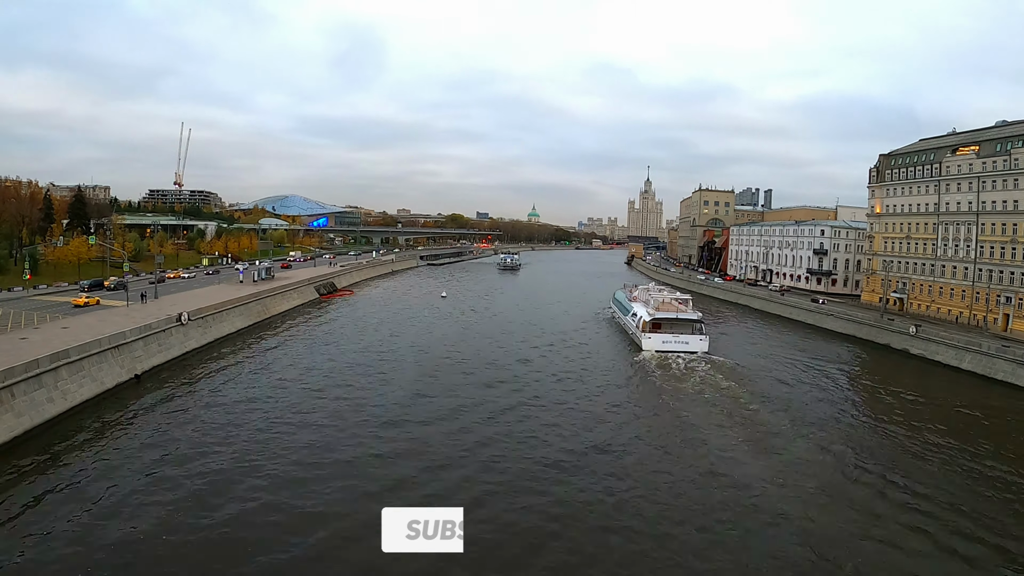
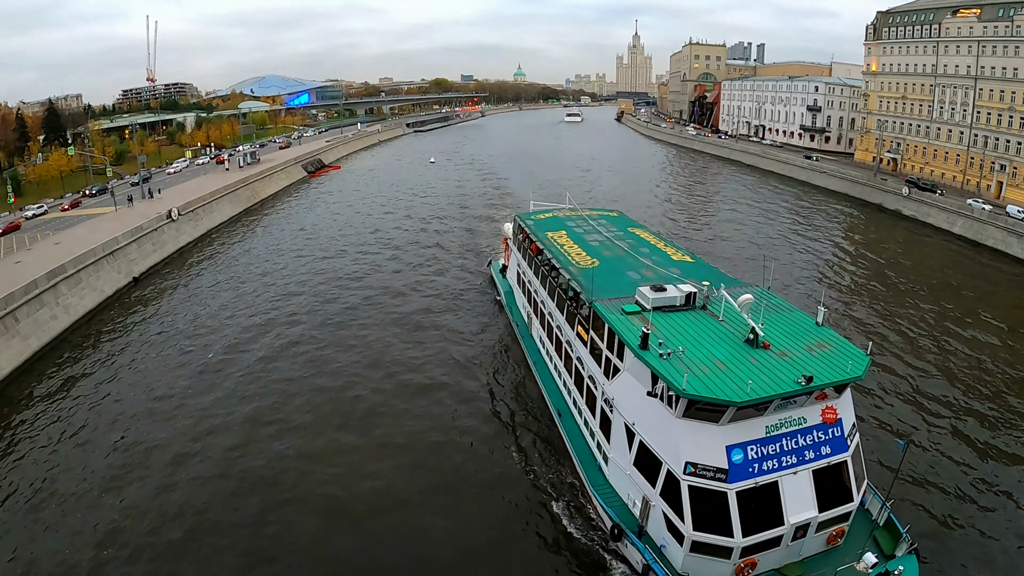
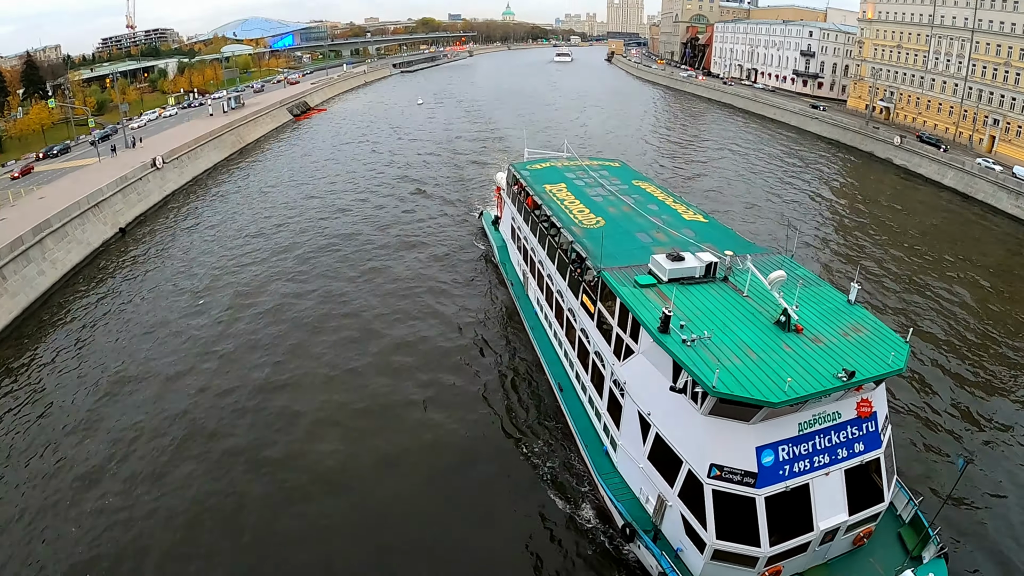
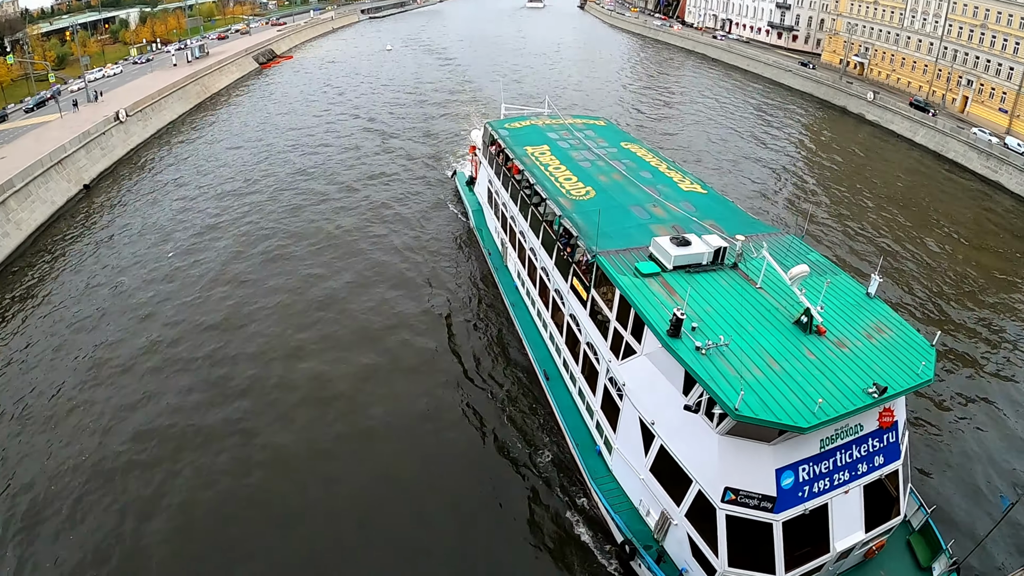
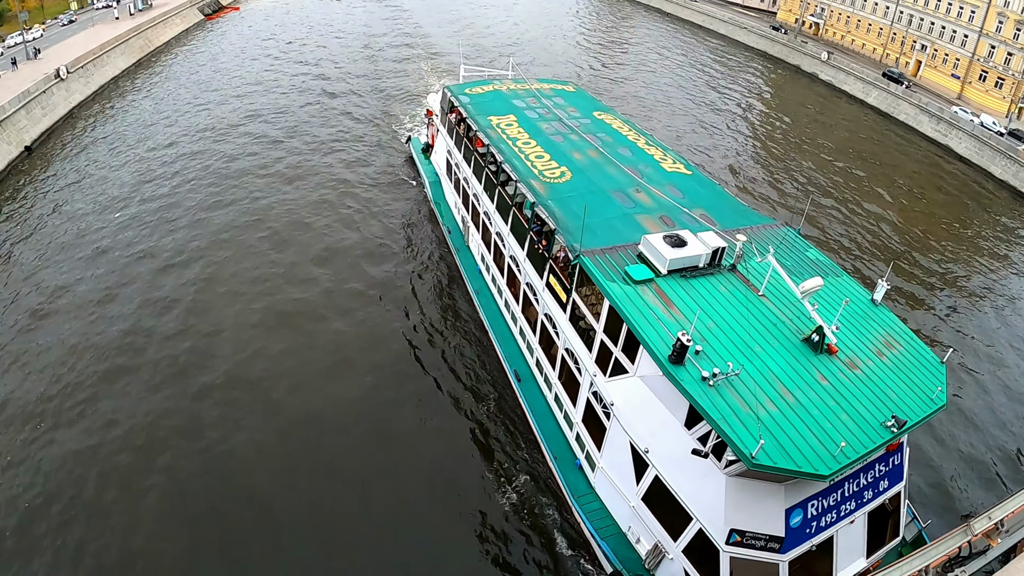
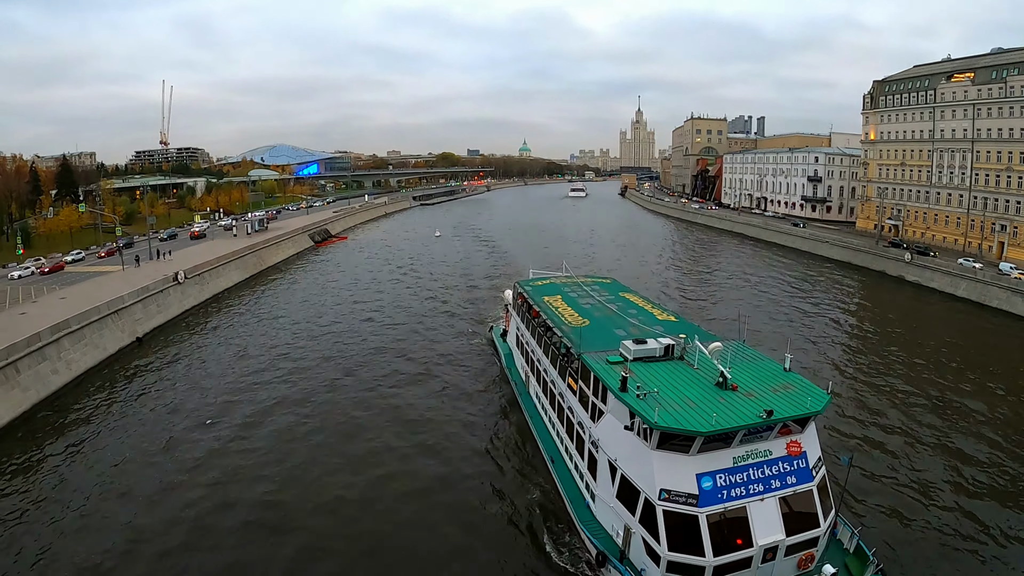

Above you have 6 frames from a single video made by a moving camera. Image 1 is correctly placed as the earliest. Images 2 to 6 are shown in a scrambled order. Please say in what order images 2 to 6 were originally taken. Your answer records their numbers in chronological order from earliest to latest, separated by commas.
6, 2, 3, 4, 5
